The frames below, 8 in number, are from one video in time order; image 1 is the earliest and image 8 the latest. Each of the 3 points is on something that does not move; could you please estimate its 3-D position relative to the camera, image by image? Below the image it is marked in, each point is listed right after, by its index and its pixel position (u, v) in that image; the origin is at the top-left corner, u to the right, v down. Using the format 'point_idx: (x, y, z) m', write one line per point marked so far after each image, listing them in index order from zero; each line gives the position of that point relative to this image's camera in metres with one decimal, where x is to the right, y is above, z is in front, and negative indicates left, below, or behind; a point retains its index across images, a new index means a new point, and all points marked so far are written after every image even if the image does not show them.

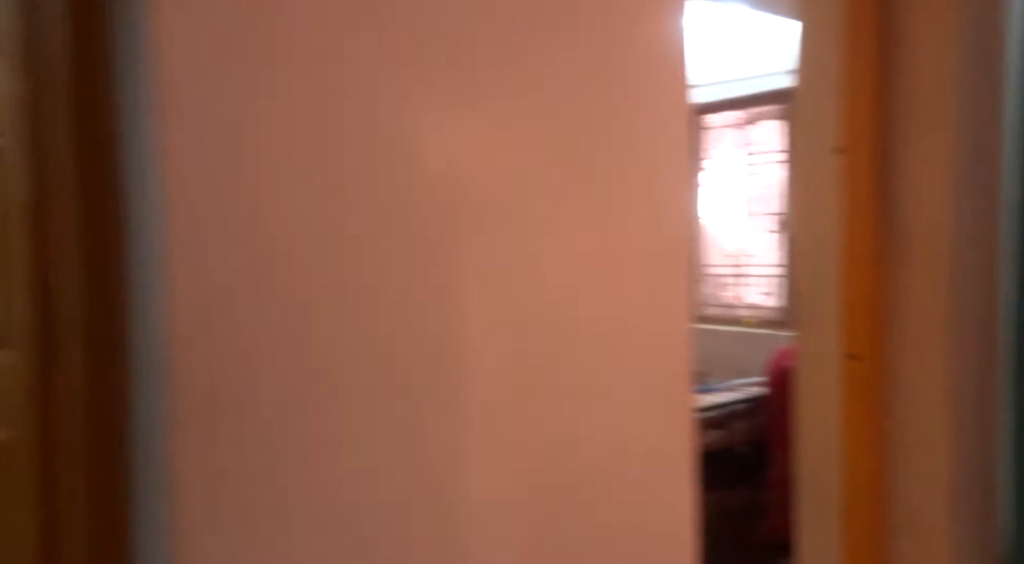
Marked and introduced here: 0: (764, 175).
0: (+1.0, +0.4, +3.5) m
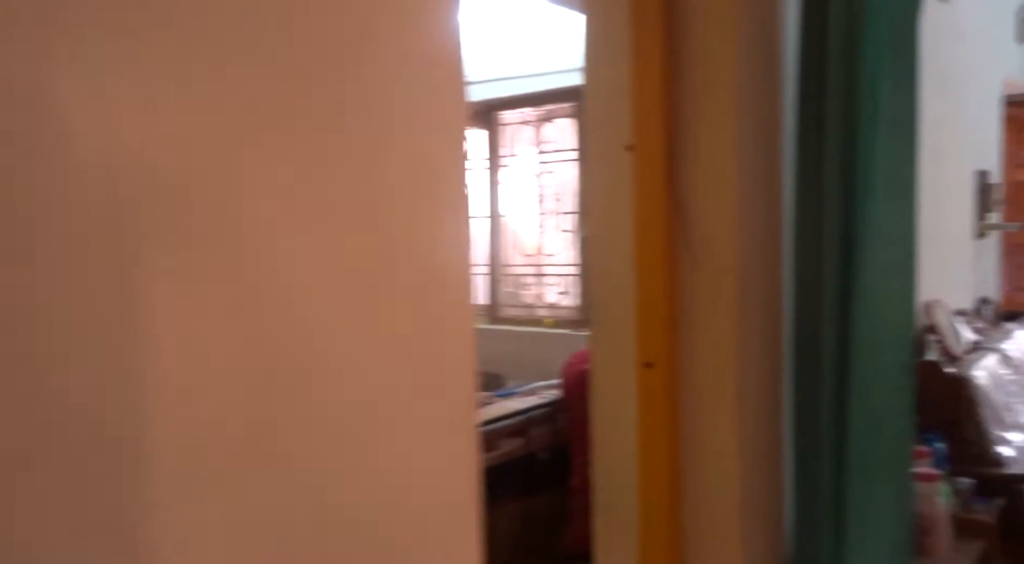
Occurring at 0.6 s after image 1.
0: (+0.2, +0.4, +3.4) m
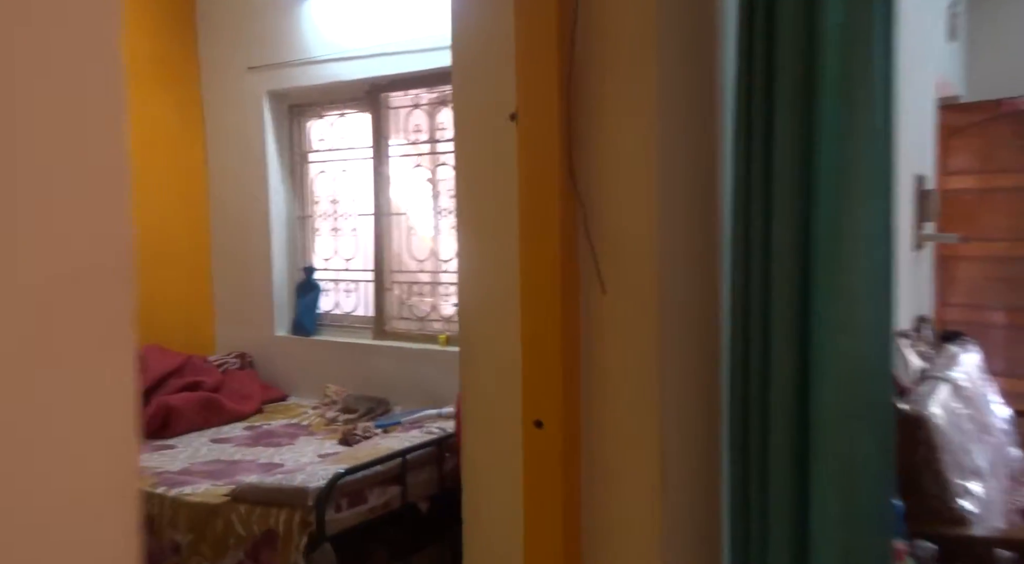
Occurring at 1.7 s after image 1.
0: (-0.2, +0.4, +3.0) m
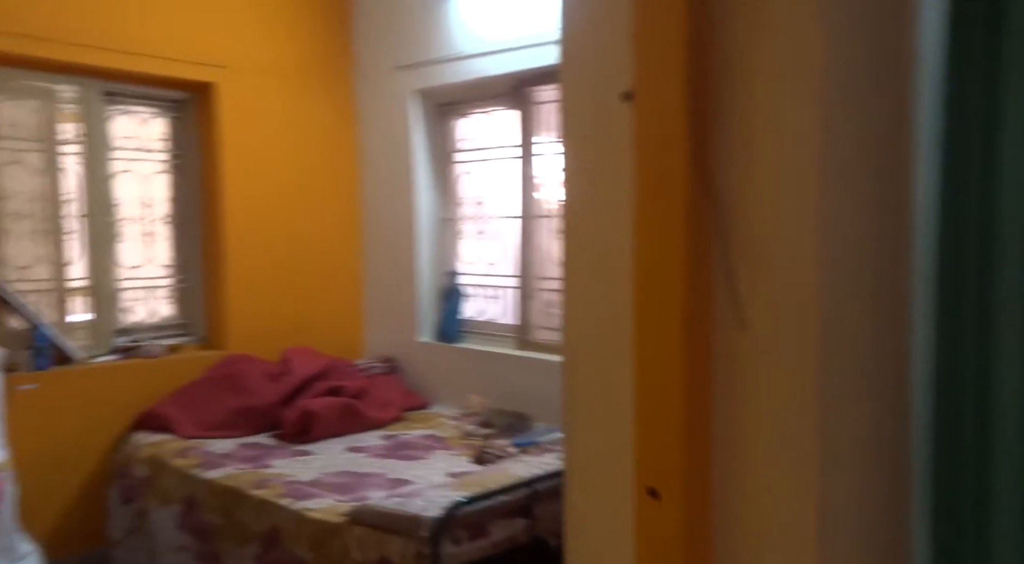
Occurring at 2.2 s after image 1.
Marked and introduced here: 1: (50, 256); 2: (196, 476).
0: (+0.3, +0.4, +2.8) m
1: (-1.8, +0.1, +3.3) m
2: (-1.0, -0.6, +2.7) m
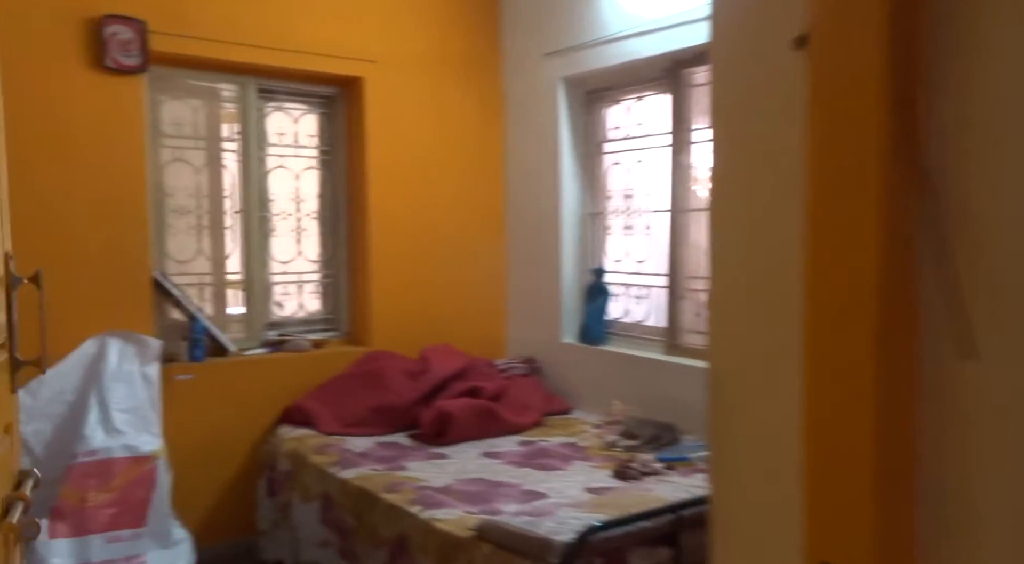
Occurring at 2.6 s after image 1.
0: (+0.7, +0.4, +2.5) m
1: (-1.2, +0.1, +3.4) m
2: (-0.6, -0.6, +2.7) m
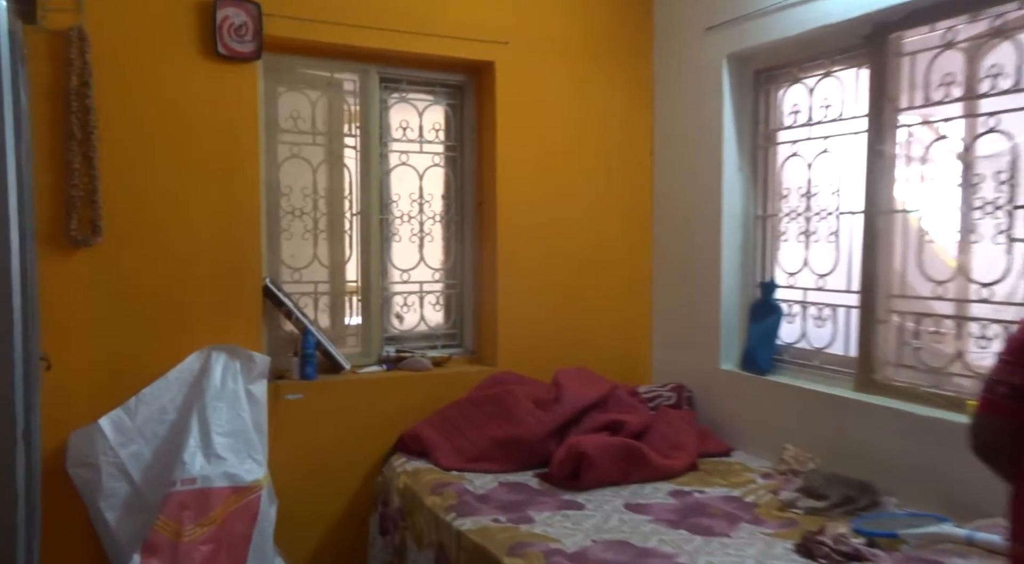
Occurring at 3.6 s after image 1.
0: (+1.1, +0.3, +1.9) m
1: (-0.7, +0.1, +3.1) m
2: (-0.2, -0.6, +2.3) m
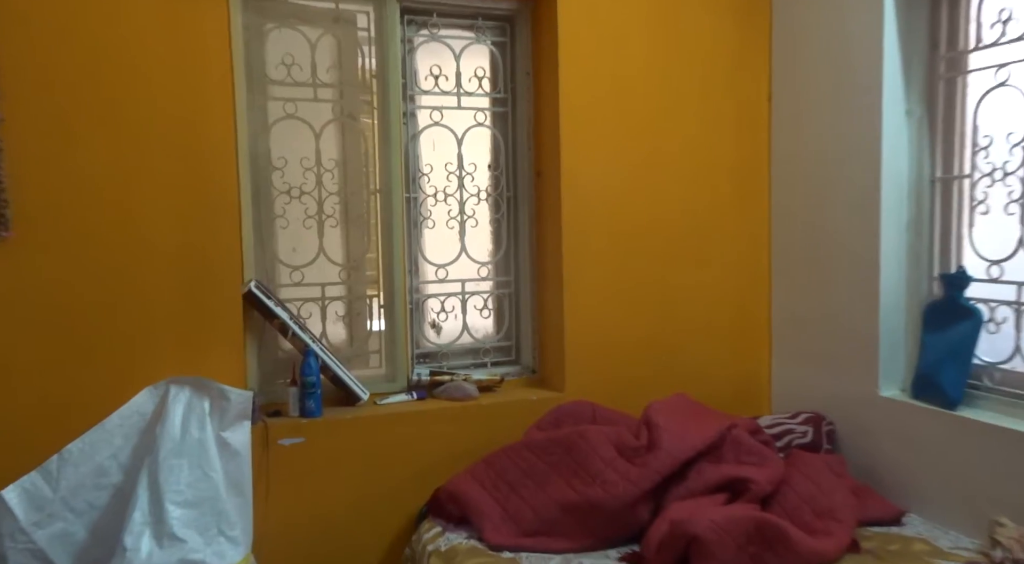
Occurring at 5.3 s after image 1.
0: (+1.2, +0.3, +1.0) m
1: (-0.5, +0.1, +2.3) m
2: (0.0, -0.7, +1.5) m
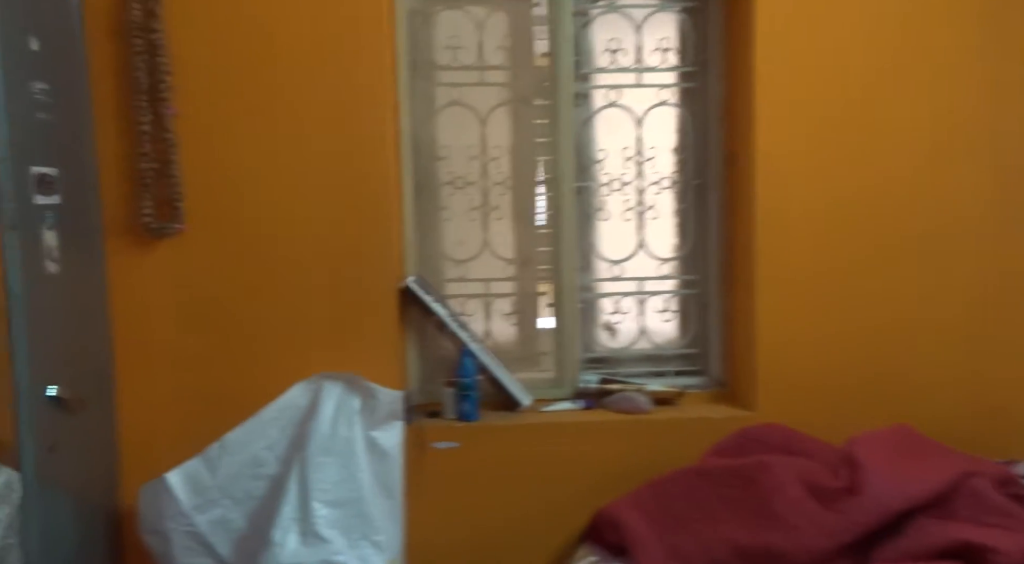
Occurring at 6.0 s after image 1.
0: (+1.2, +0.3, +0.4) m
1: (0.0, +0.1, +2.2) m
2: (+0.2, -0.7, +1.3) m
